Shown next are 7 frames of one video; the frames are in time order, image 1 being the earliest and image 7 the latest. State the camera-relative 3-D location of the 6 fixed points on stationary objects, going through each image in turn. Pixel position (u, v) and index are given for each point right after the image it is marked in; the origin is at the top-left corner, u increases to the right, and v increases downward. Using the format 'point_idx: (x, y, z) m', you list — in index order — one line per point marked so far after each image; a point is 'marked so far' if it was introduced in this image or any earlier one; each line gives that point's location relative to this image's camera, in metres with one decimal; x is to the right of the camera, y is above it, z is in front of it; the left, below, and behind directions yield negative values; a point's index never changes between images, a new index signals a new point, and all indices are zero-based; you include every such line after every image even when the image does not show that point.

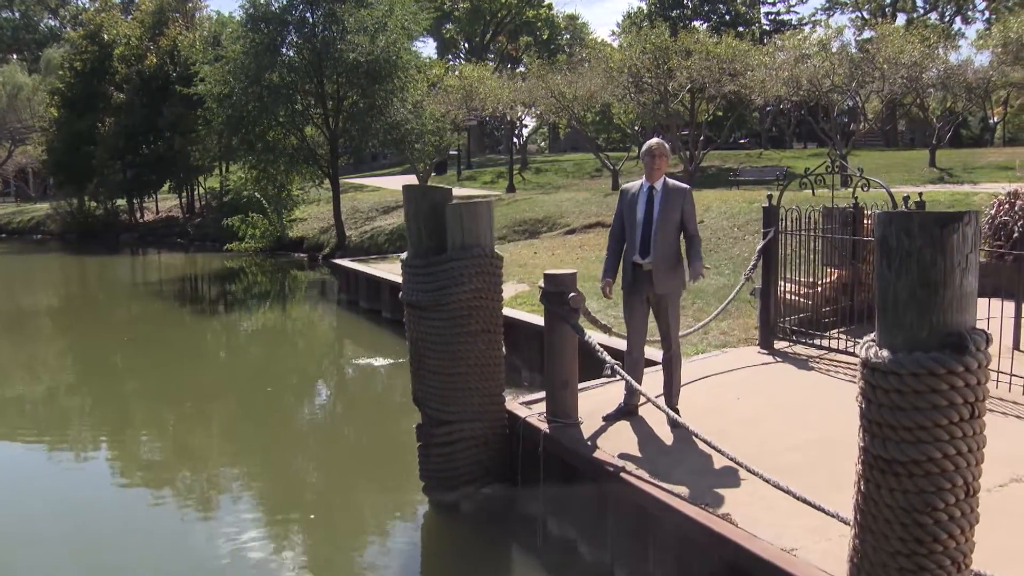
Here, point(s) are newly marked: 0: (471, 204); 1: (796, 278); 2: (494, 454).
0: (-0.2, +0.5, +5.2) m
1: (+2.6, +0.1, +8.1) m
2: (-0.1, -1.1, +5.5) m
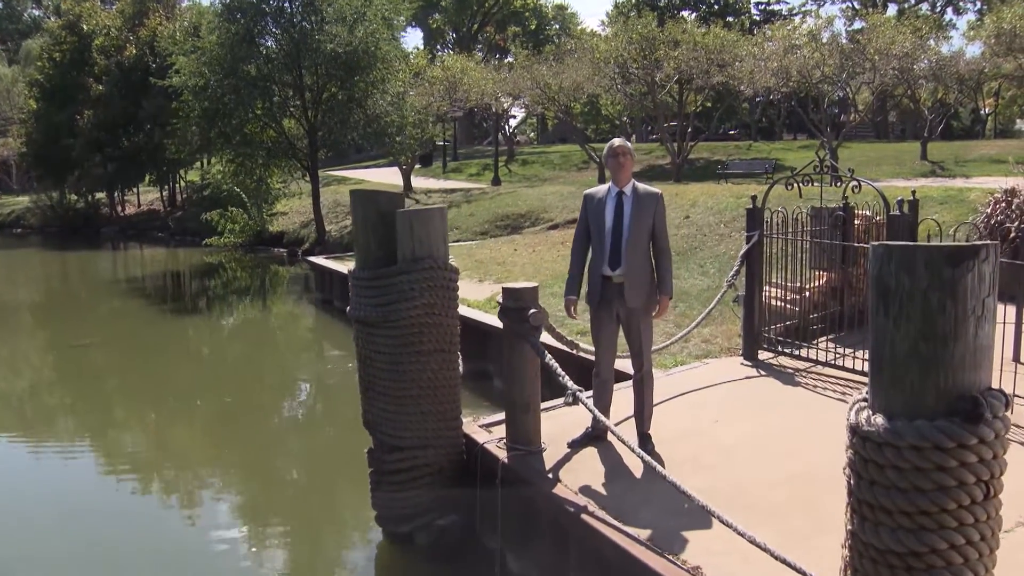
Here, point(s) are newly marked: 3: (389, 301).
0: (-0.5, +0.4, +4.7) m
1: (+2.4, +0.1, +7.6) m
2: (-0.4, -1.1, +5.1) m
3: (-0.7, -0.1, +4.8) m
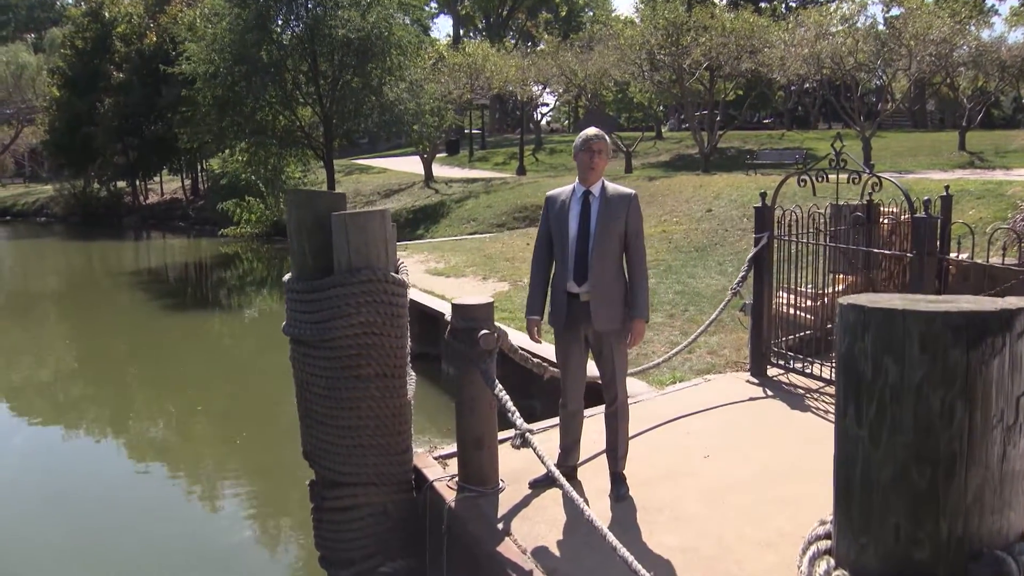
0: (-0.7, +0.3, +4.1) m
1: (+2.2, 0.0, +6.9) m
2: (-0.6, -1.2, +4.4) m
3: (-0.9, -0.1, +4.1) m
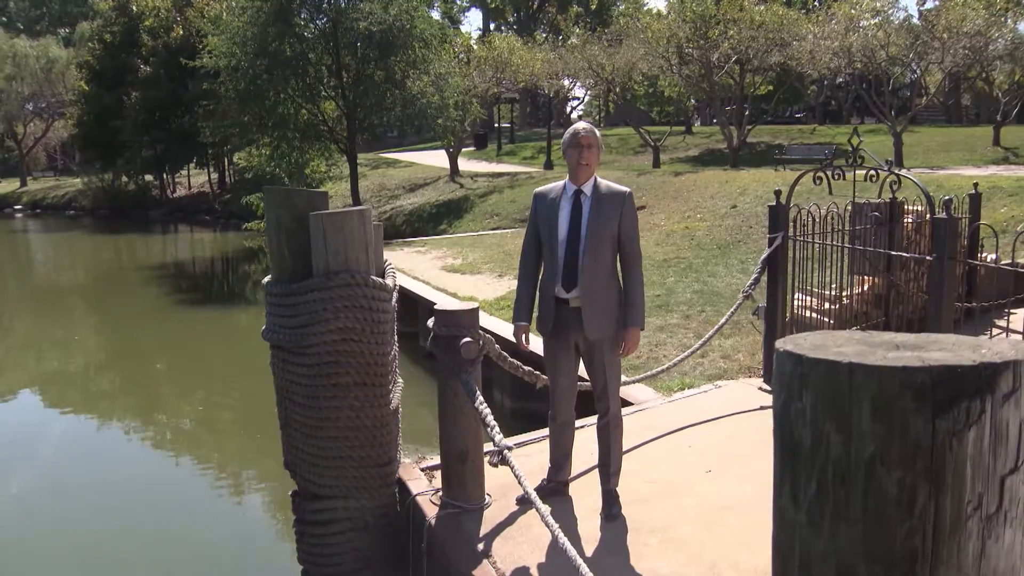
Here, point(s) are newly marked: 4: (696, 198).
0: (-0.8, +0.3, +3.9) m
1: (+2.3, 0.0, +6.6) m
2: (-0.6, -1.2, +4.2) m
3: (-0.9, -0.2, +3.9) m
4: (+3.5, +1.7, +16.6) m
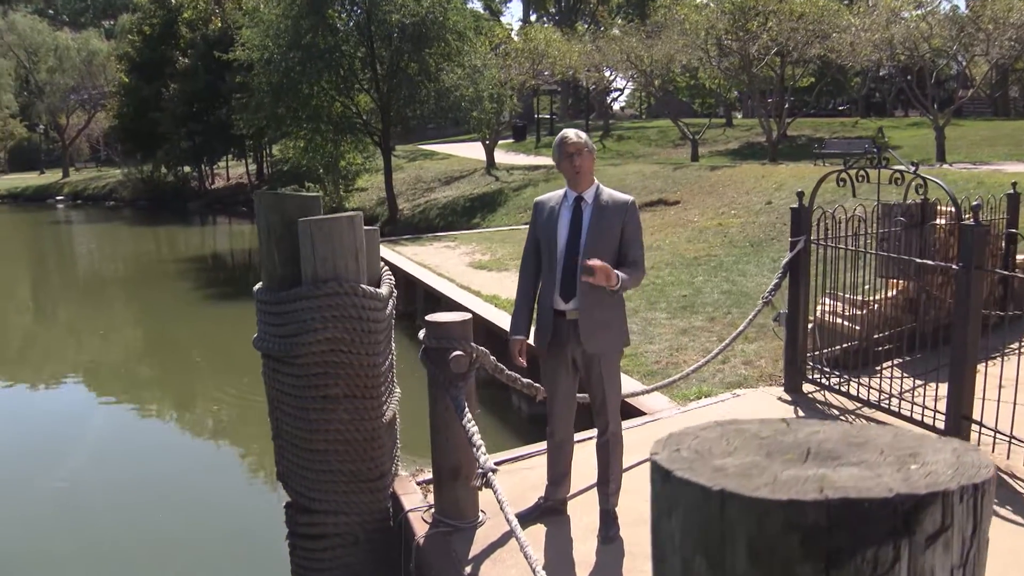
0: (-0.8, +0.3, +3.7) m
1: (+2.4, -0.1, +6.3) m
2: (-0.7, -1.2, +4.1) m
3: (-1.0, -0.2, +3.8) m
4: (+4.0, +1.8, +16.3) m
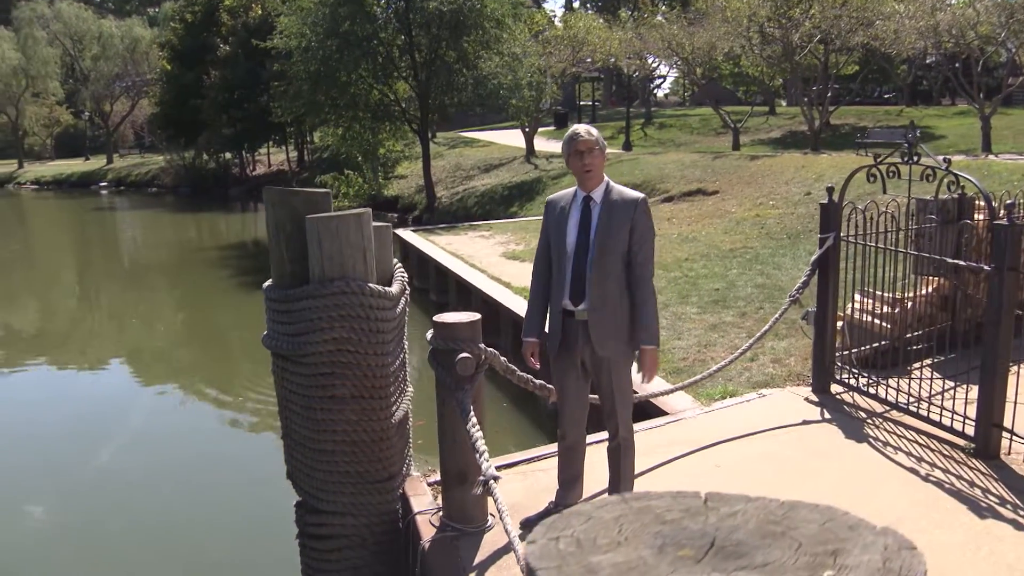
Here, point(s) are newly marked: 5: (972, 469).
0: (-0.7, +0.3, +3.7) m
1: (+2.5, 0.0, +6.1) m
2: (-0.6, -1.2, +4.1) m
3: (-0.9, -0.2, +3.8) m
4: (+4.7, +1.9, +16.0) m
5: (+2.3, -0.9, +4.3) m
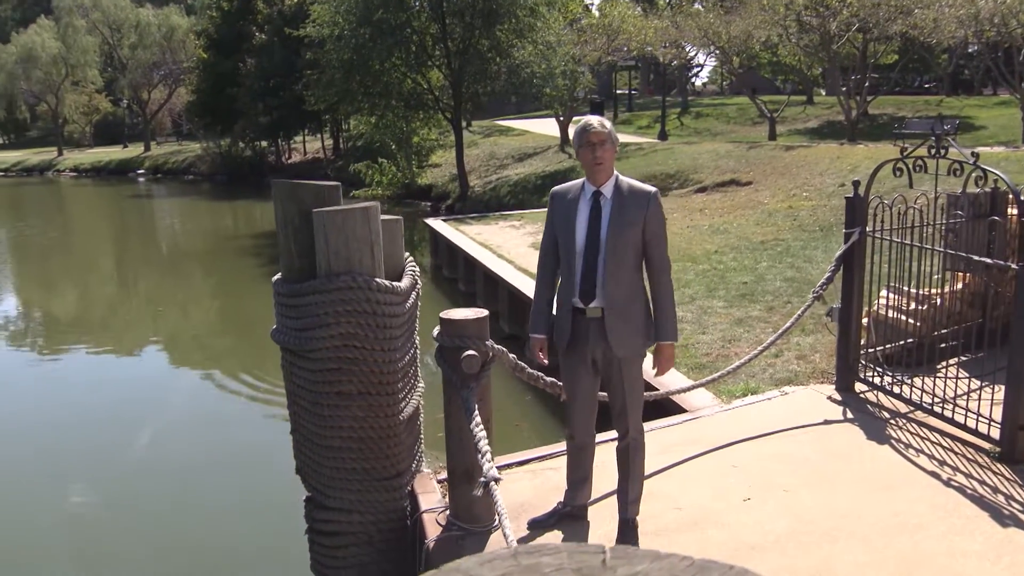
0: (-0.7, +0.3, +3.6) m
1: (+2.7, 0.0, +5.9) m
2: (-0.6, -1.2, +4.0) m
3: (-0.9, -0.2, +3.7) m
4: (+5.2, +2.0, +15.7) m
5: (+2.3, -0.9, +4.2) m
